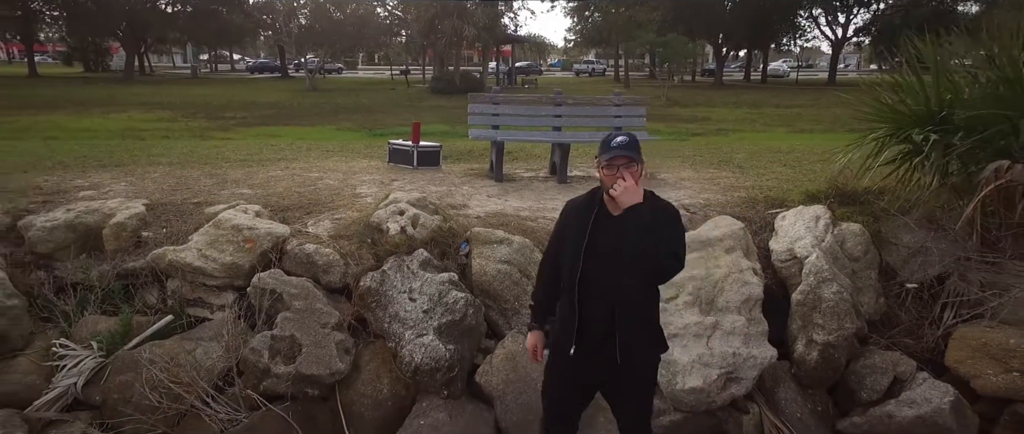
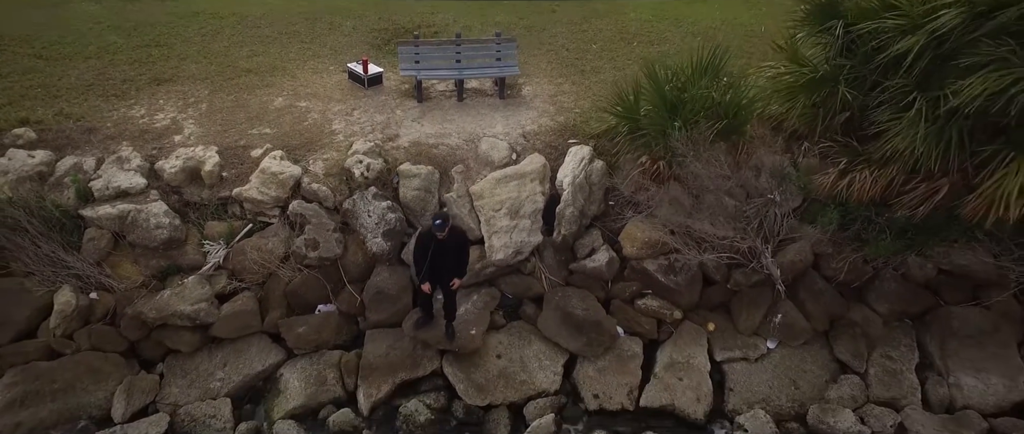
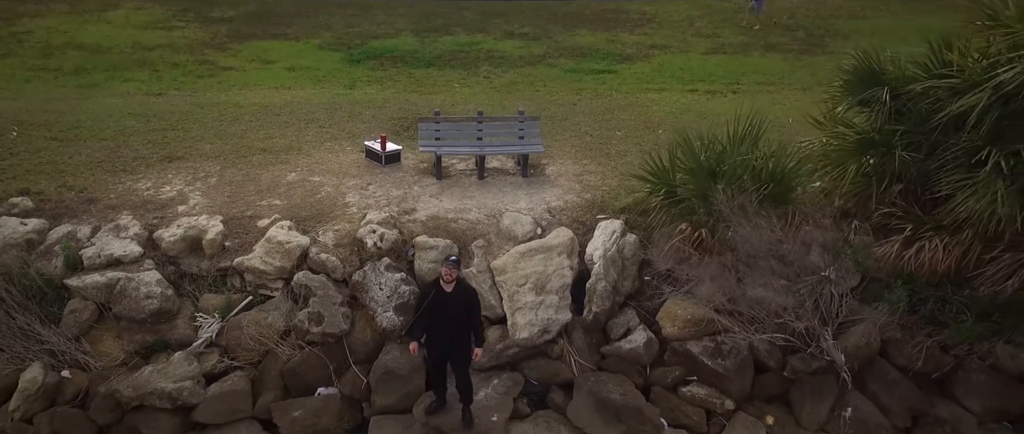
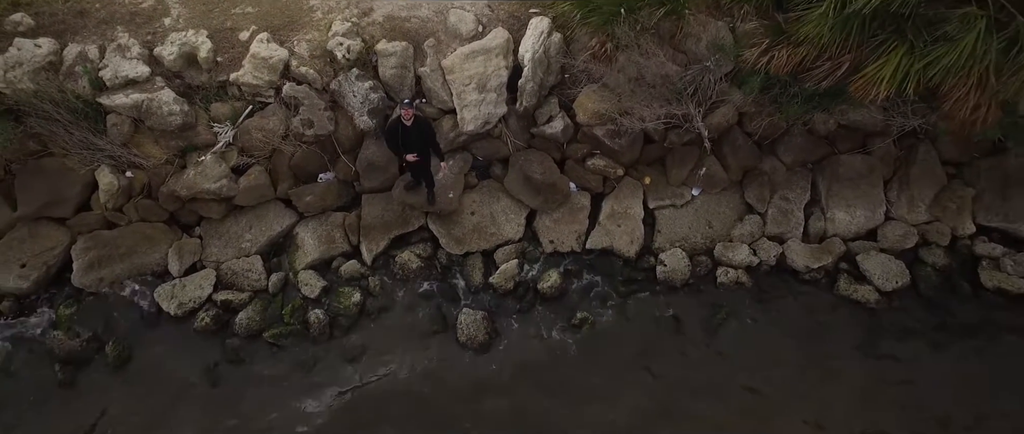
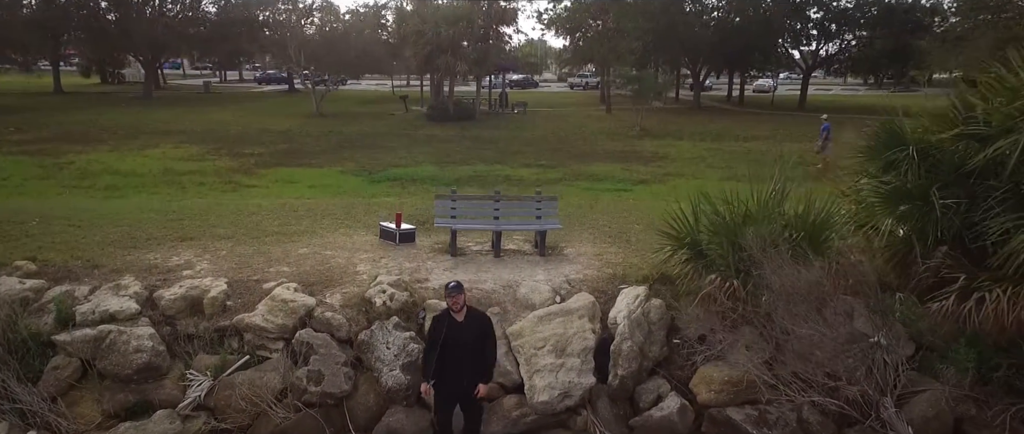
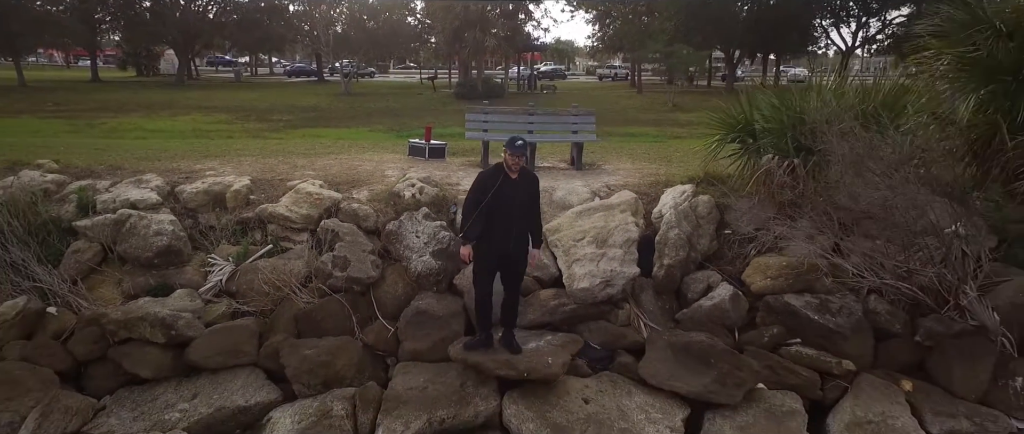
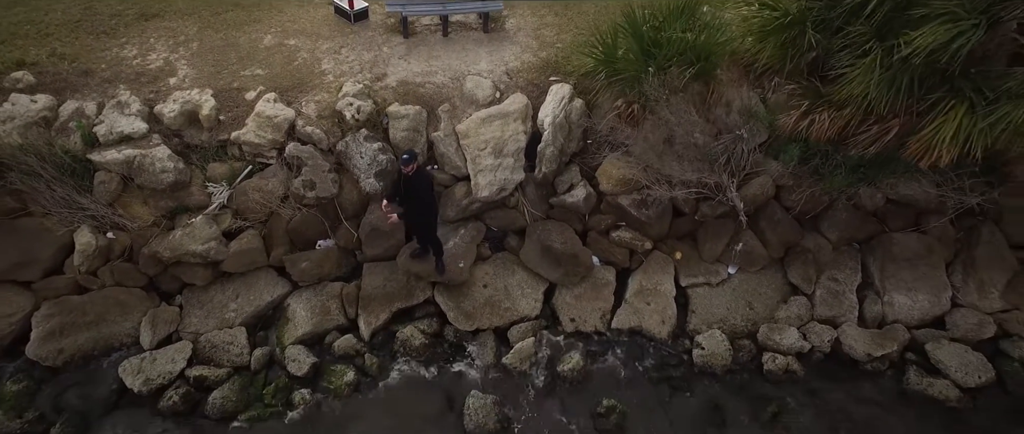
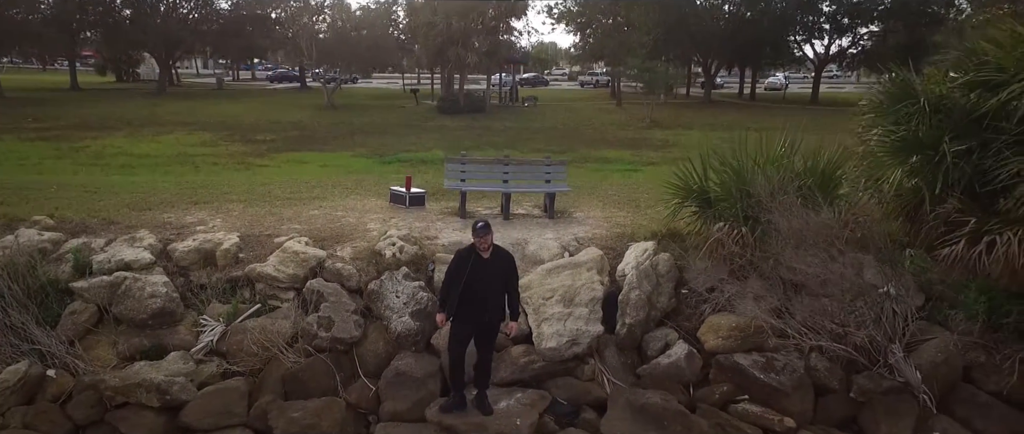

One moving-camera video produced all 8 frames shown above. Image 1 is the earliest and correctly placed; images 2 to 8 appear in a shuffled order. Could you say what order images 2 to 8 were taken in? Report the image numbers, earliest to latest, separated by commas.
6, 8, 5, 3, 2, 7, 4
